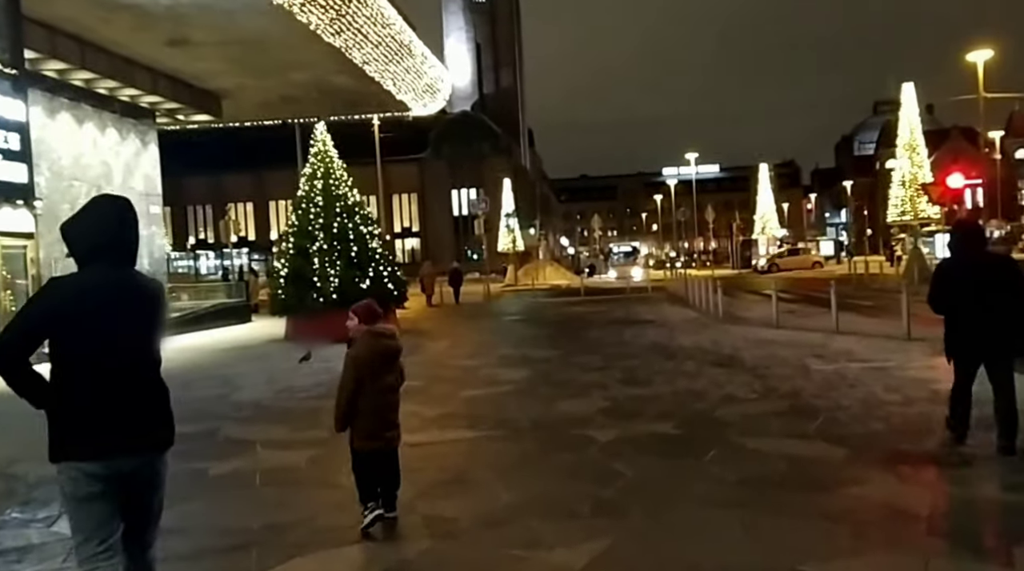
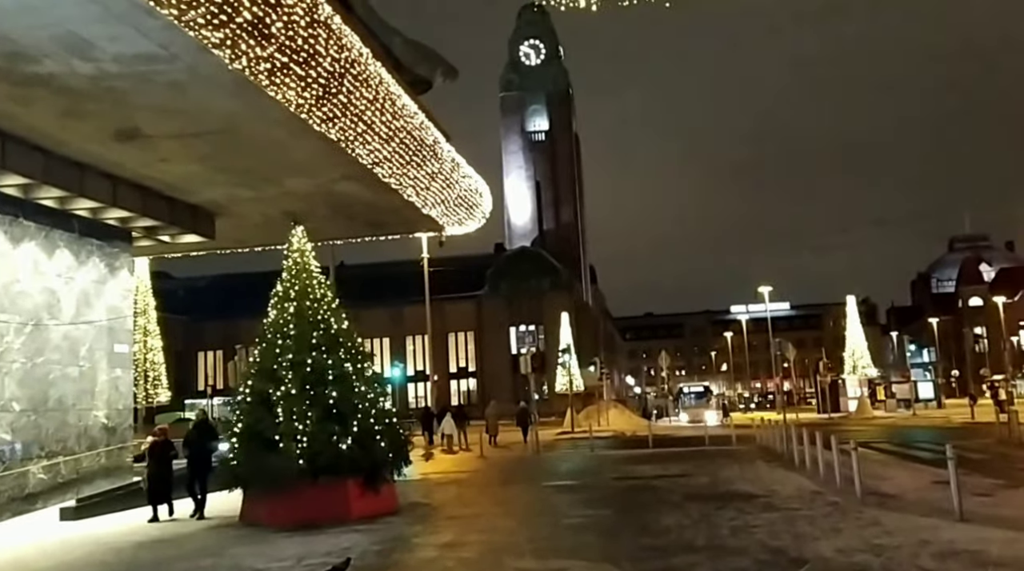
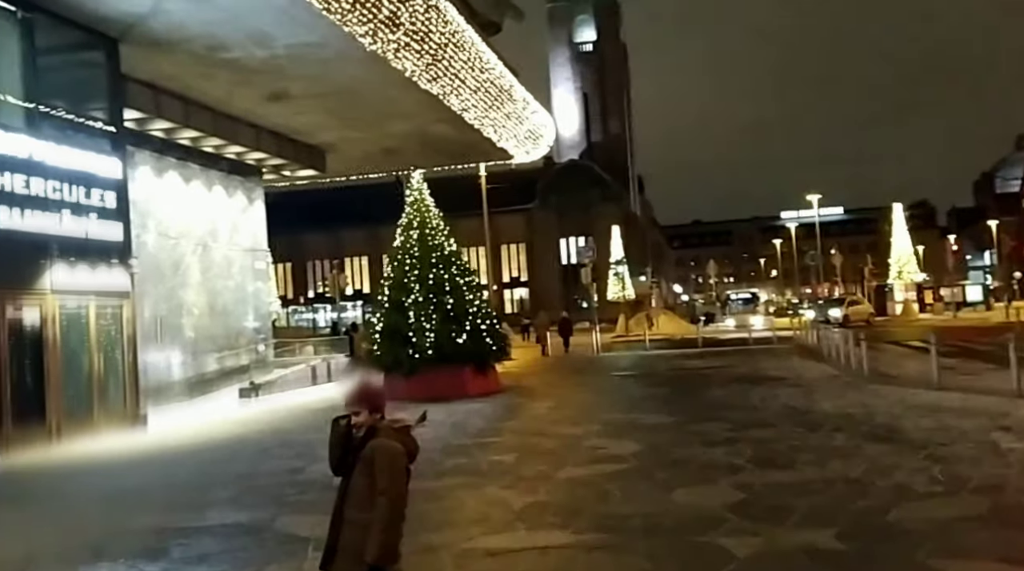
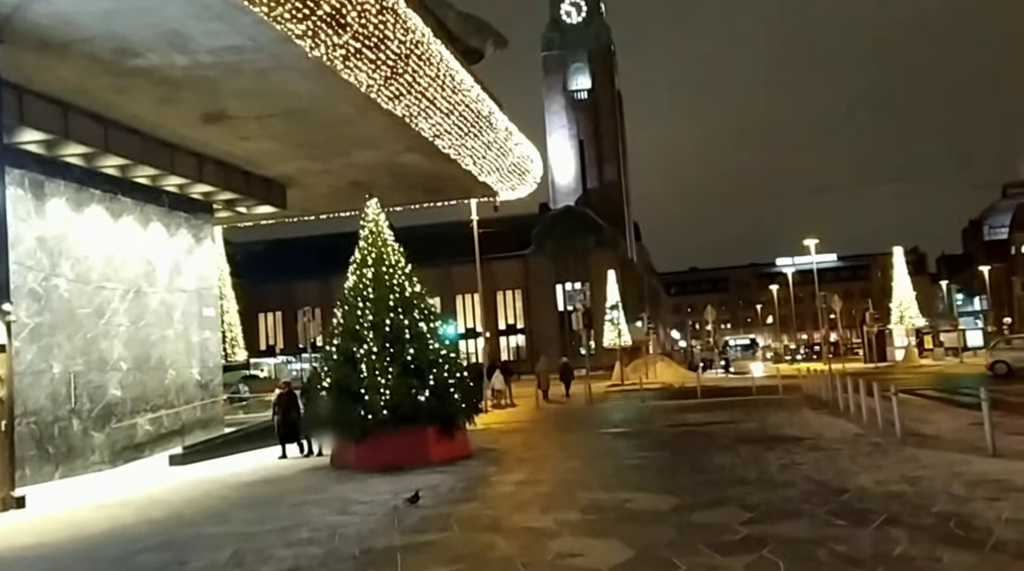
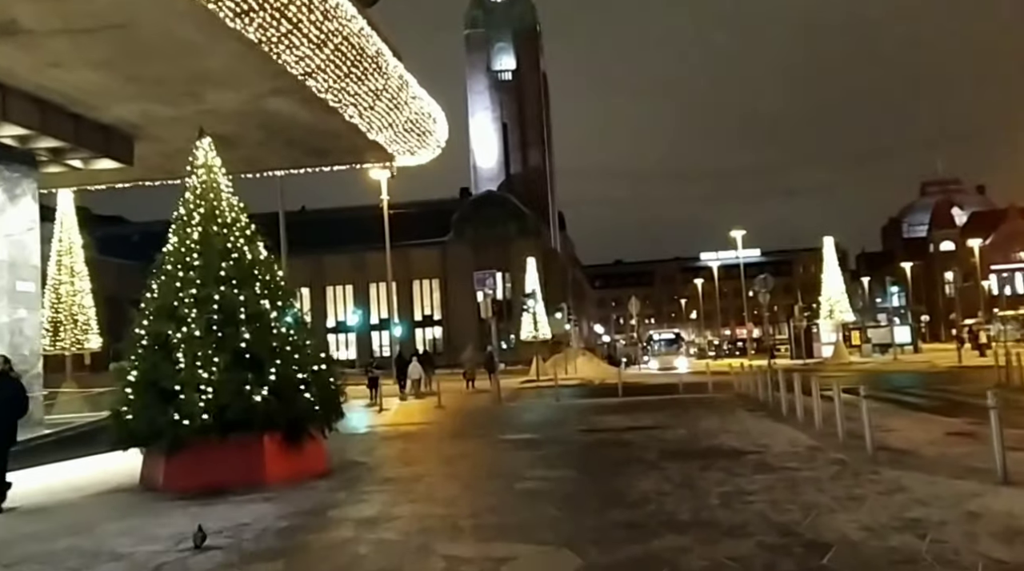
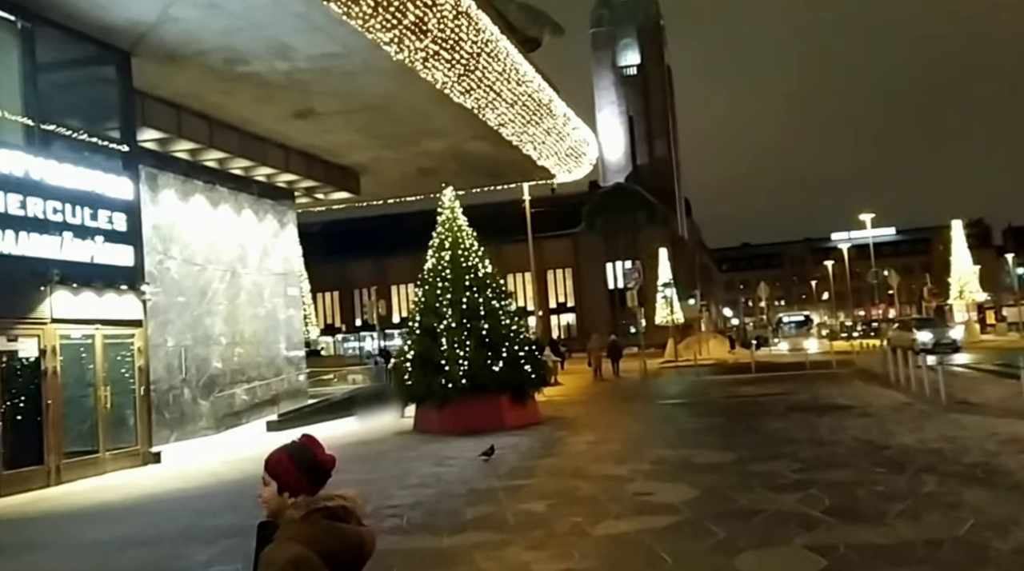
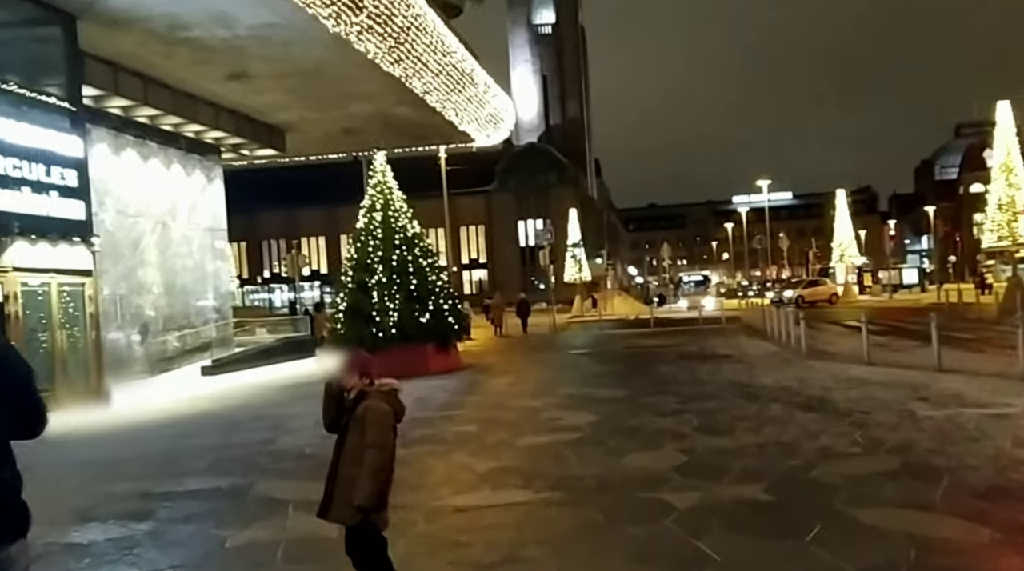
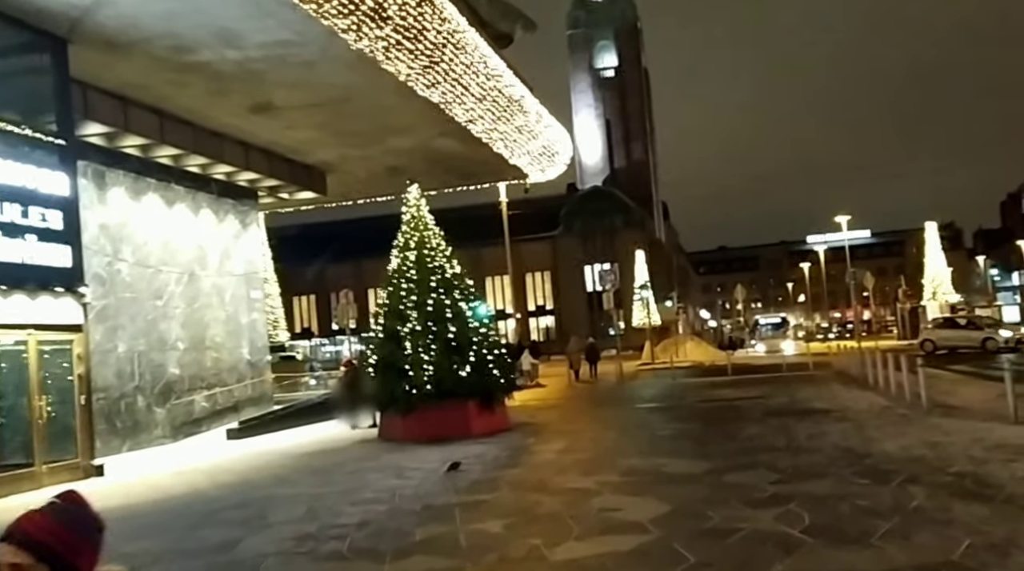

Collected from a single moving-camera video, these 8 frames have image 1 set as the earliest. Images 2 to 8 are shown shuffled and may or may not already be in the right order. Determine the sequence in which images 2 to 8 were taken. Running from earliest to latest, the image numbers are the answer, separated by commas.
7, 3, 6, 8, 4, 2, 5
